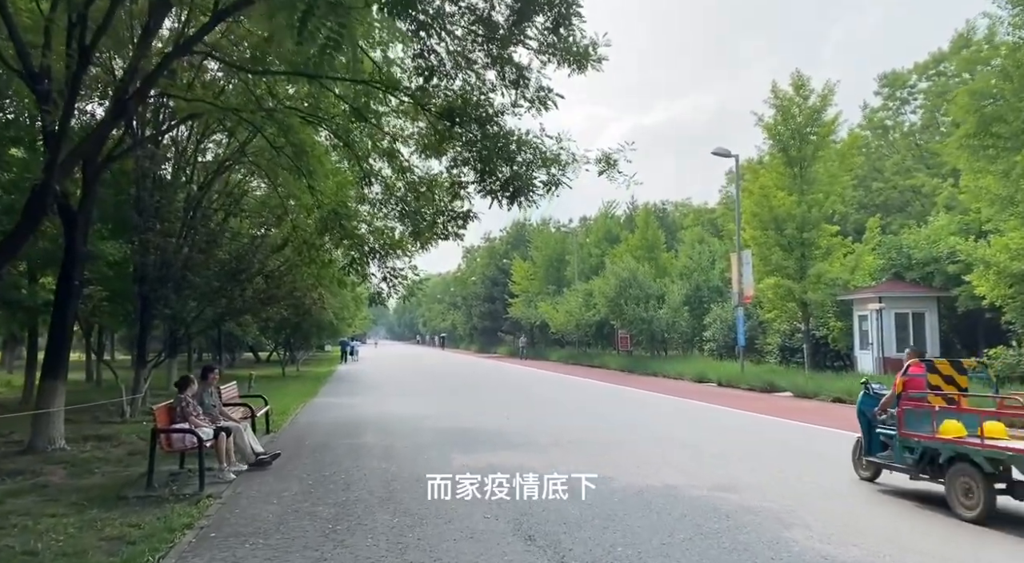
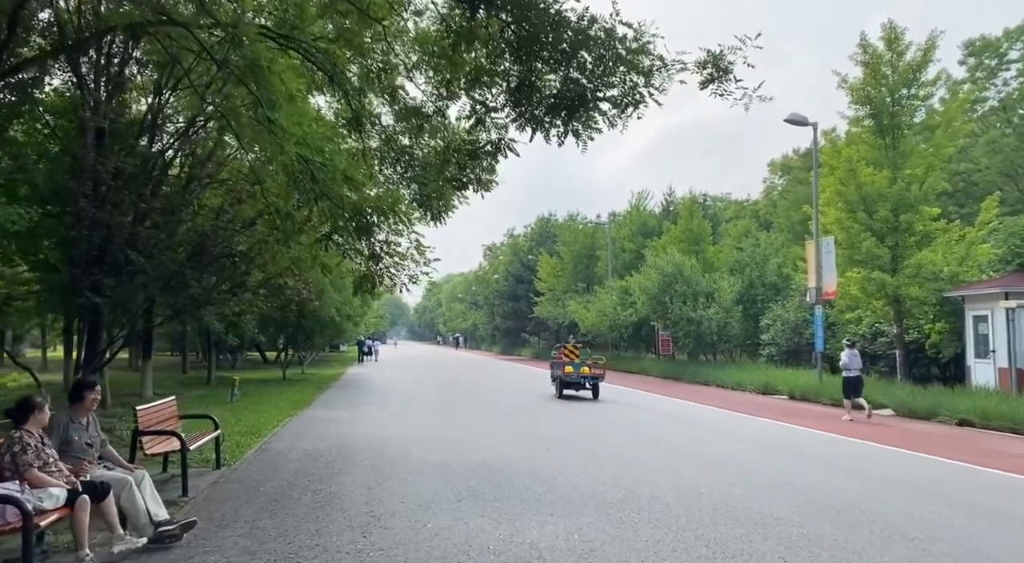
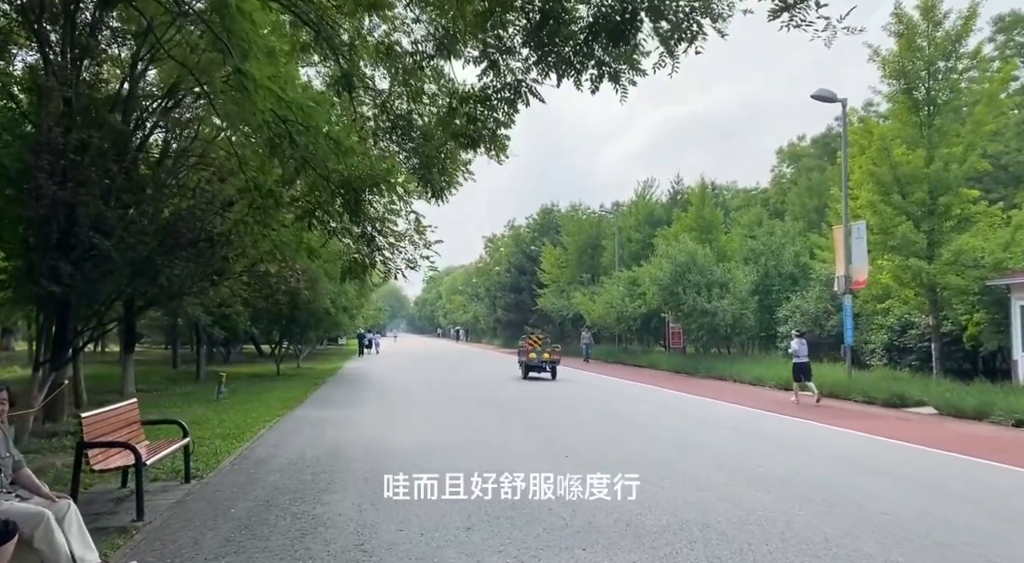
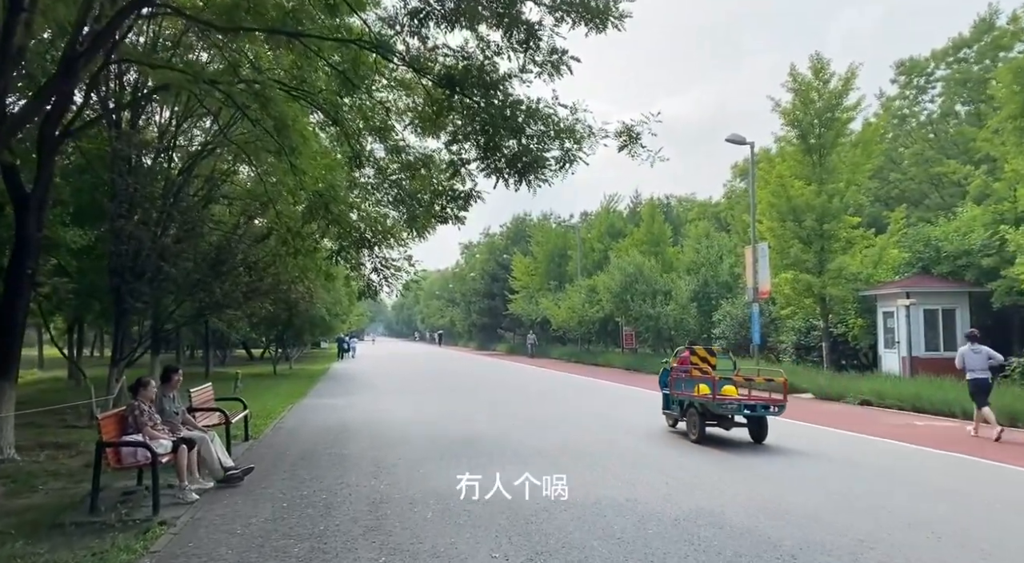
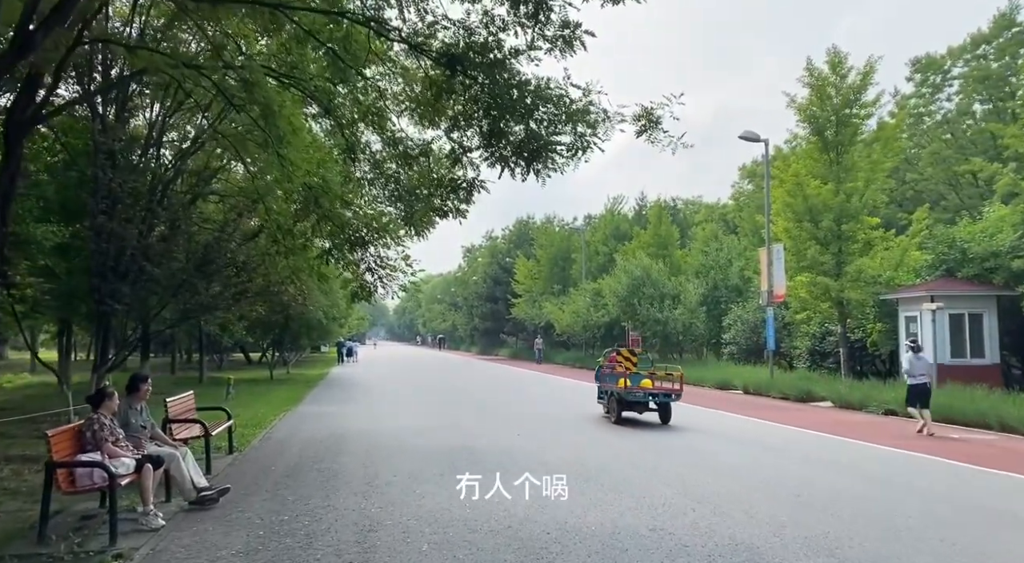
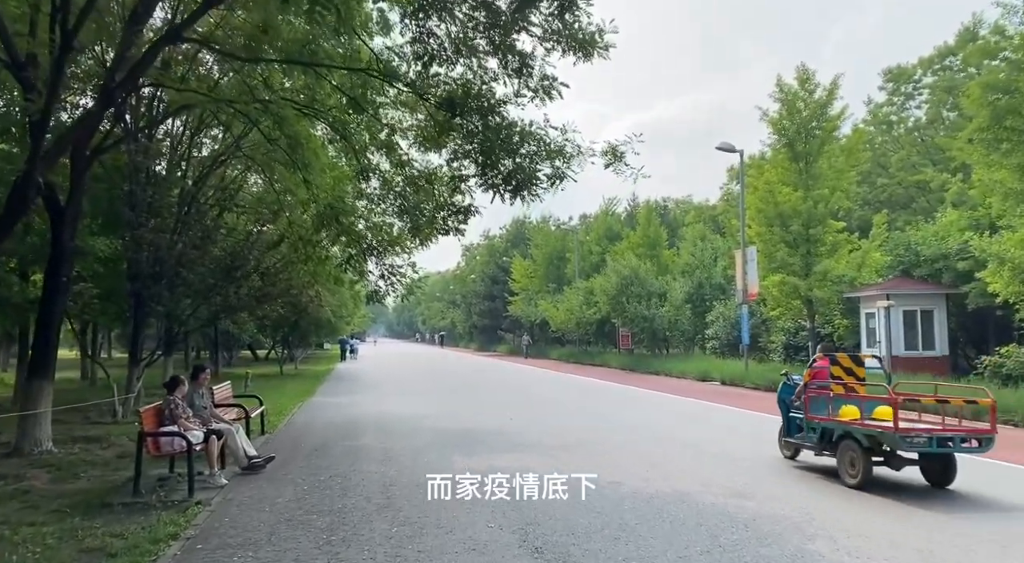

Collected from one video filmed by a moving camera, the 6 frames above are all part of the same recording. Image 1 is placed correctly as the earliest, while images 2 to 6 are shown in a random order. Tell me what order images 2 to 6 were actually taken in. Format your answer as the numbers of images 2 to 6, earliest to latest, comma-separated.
6, 4, 5, 2, 3
